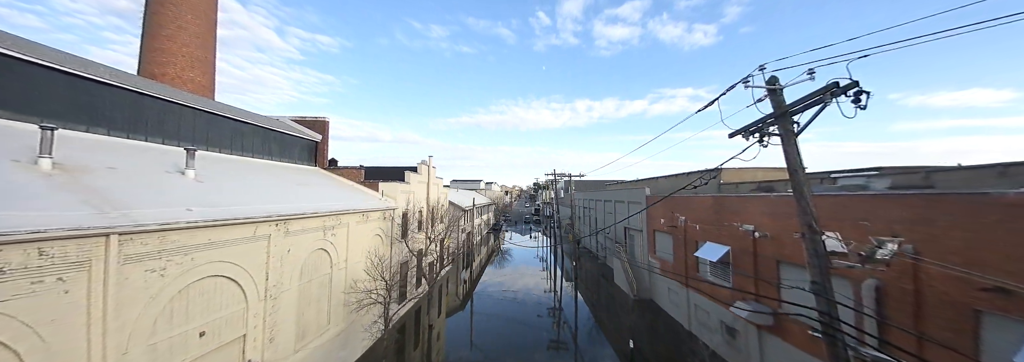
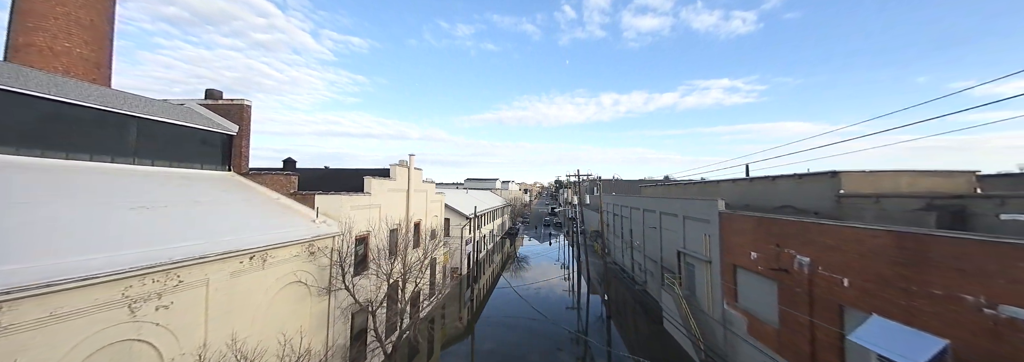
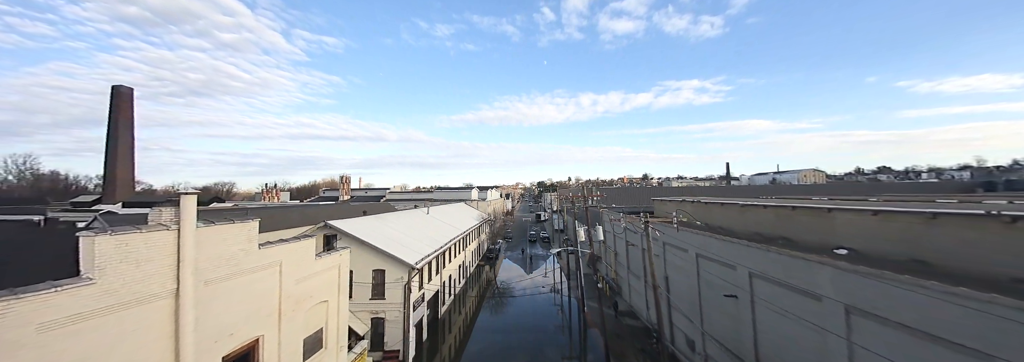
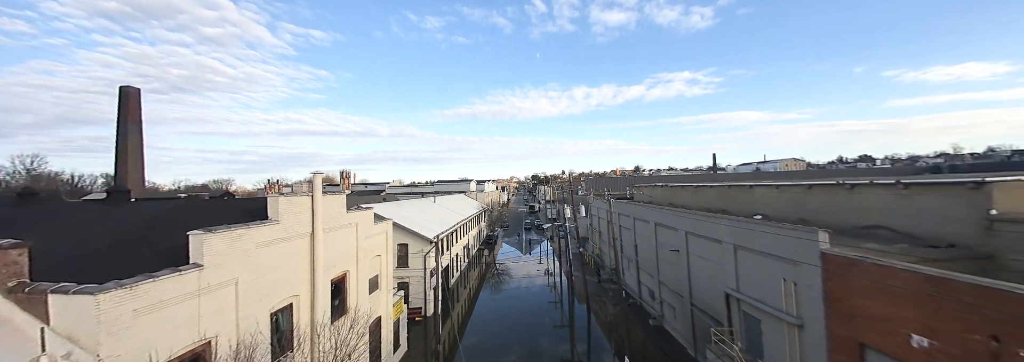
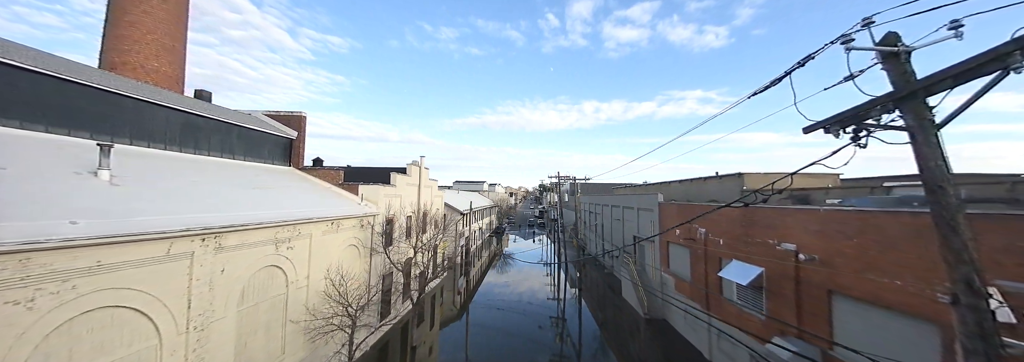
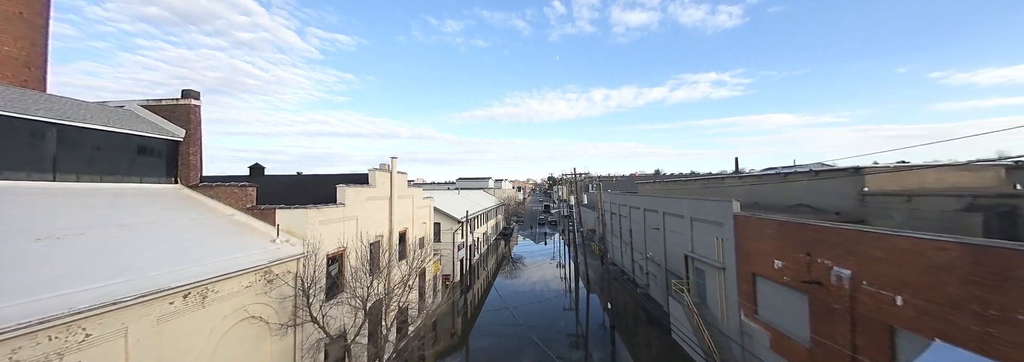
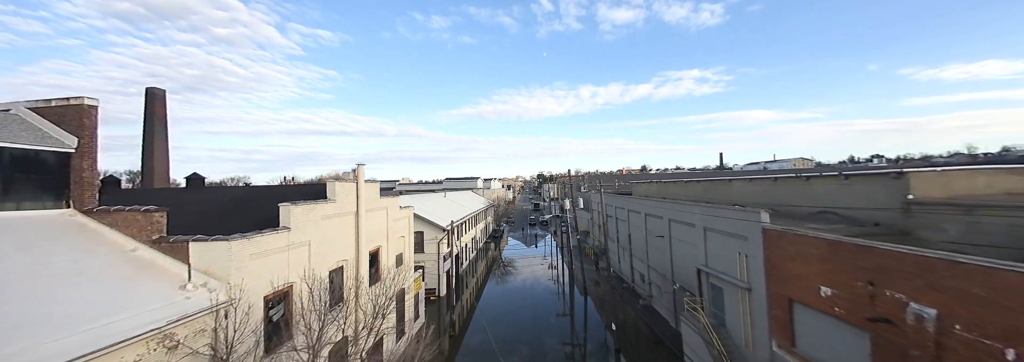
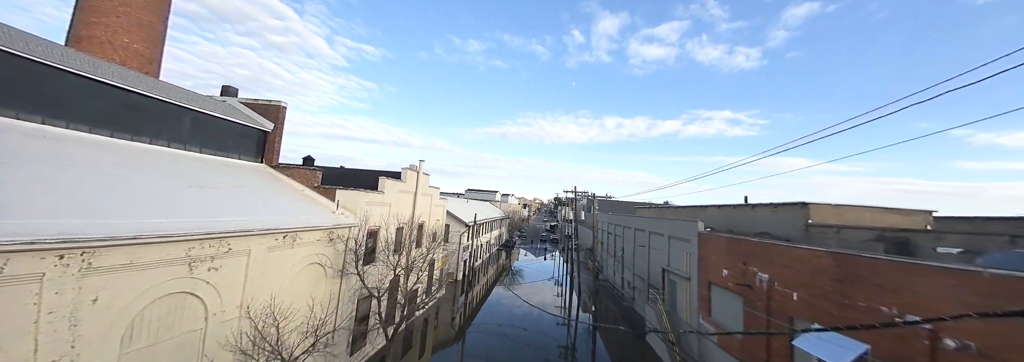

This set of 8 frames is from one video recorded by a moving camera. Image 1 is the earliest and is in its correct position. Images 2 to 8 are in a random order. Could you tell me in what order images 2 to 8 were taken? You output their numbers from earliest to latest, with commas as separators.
5, 8, 2, 6, 7, 4, 3
